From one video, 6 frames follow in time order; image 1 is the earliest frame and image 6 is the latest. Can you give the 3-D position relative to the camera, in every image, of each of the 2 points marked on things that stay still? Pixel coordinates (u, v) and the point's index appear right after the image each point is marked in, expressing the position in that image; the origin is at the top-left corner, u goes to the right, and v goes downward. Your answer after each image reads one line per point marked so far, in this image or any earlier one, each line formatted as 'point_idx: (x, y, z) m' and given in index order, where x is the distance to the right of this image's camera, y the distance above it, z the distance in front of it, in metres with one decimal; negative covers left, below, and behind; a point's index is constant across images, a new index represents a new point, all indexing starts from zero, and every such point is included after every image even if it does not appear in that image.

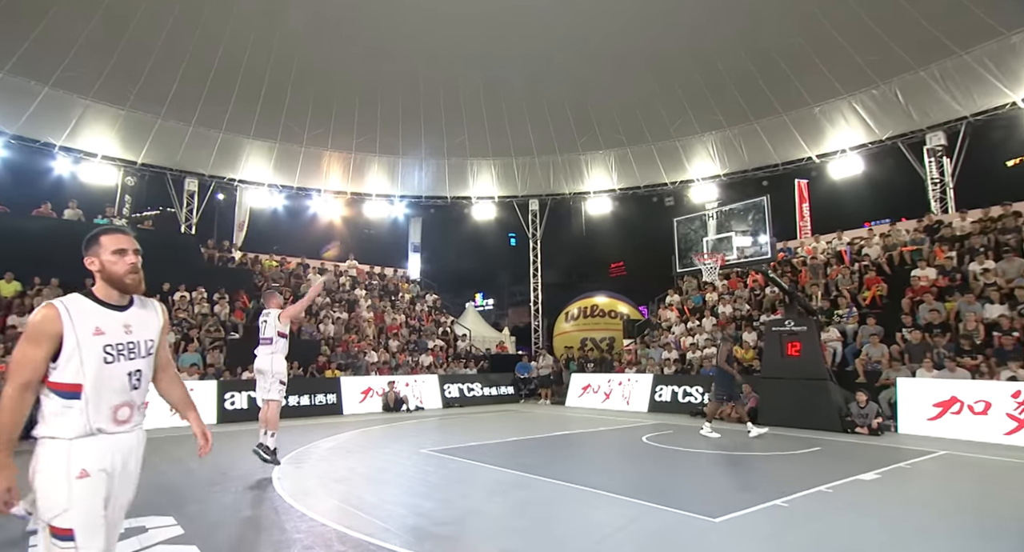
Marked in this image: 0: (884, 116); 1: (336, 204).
0: (+11.4, +5.0, +14.9) m
1: (-7.0, +2.9, +20.1) m
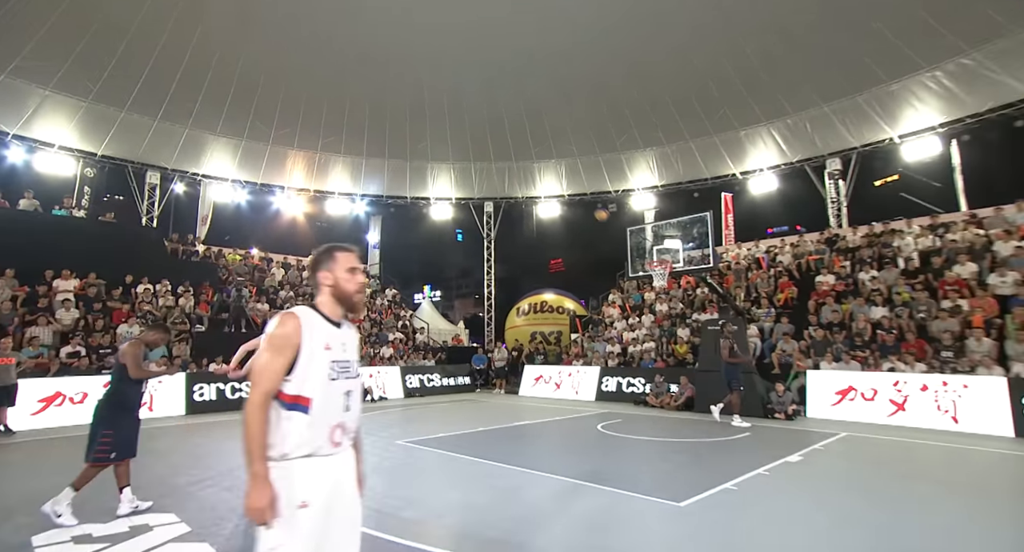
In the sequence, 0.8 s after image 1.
0: (+10.0, +4.9, +17.2) m
1: (-8.9, +3.2, +20.4) m
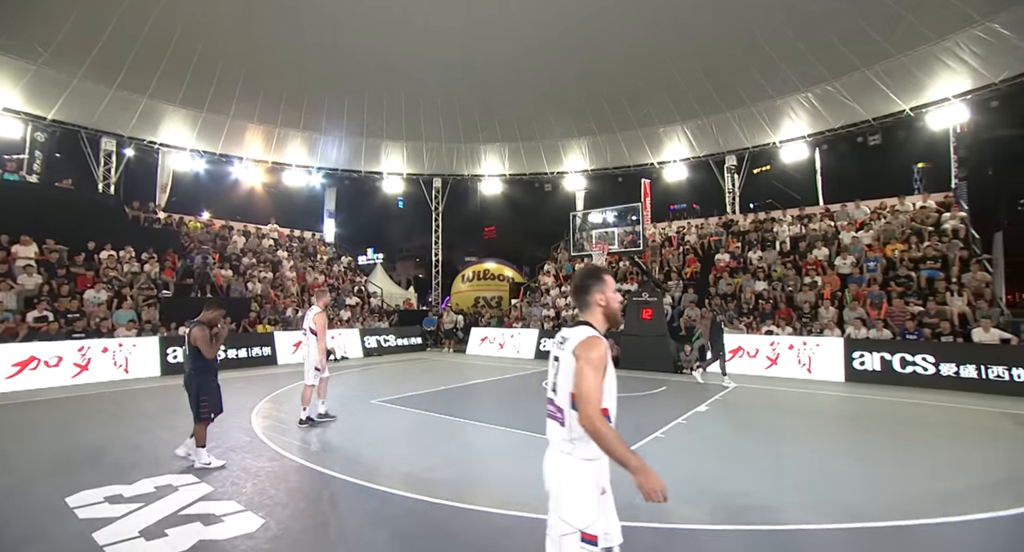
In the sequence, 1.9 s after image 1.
0: (+8.0, +5.8, +20.3) m
1: (-11.2, +4.6, +20.9) m
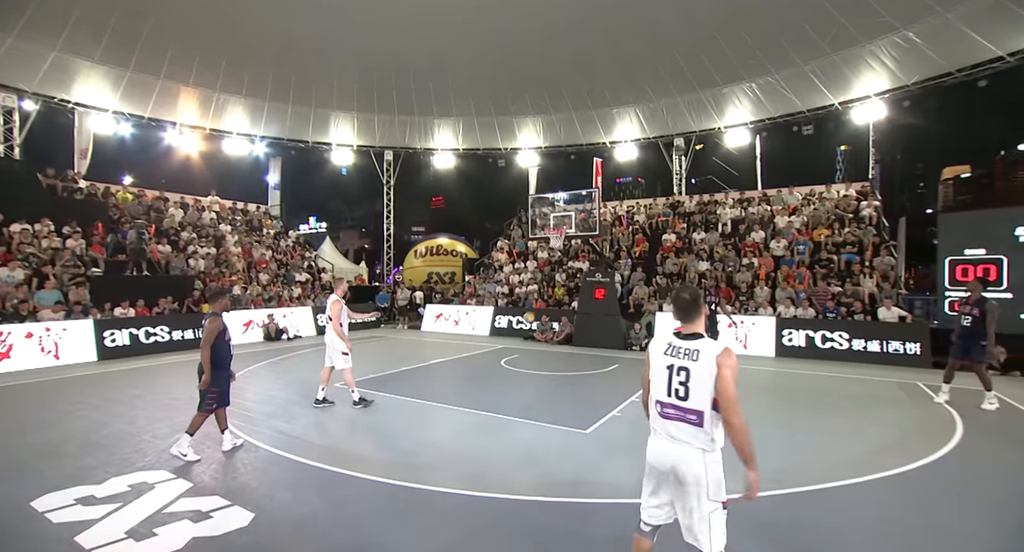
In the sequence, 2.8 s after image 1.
0: (+6.1, +6.8, +20.9) m
1: (-13.1, +5.6, +19.5) m
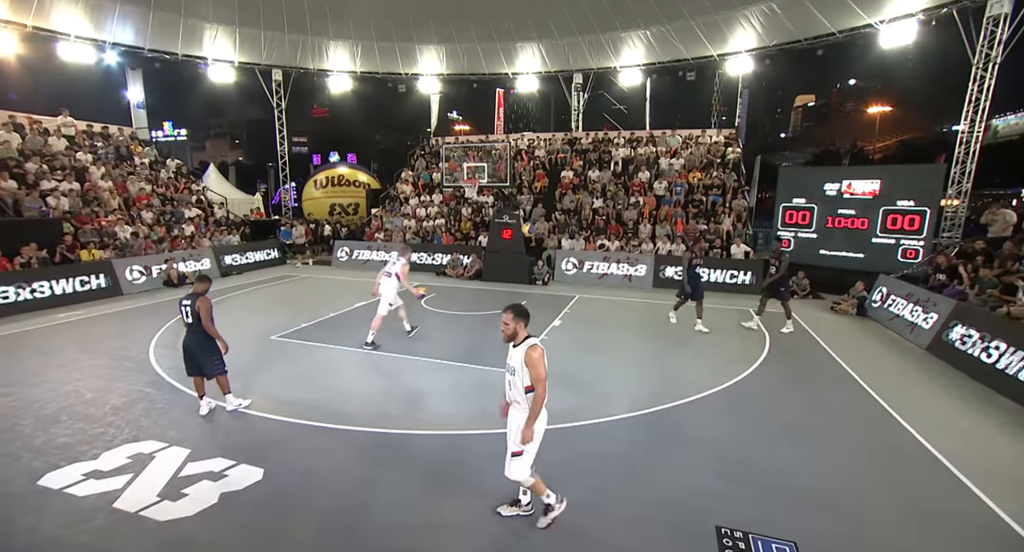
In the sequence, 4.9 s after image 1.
0: (+1.9, +9.8, +21.4) m
1: (-16.5, +7.8, +16.2) m
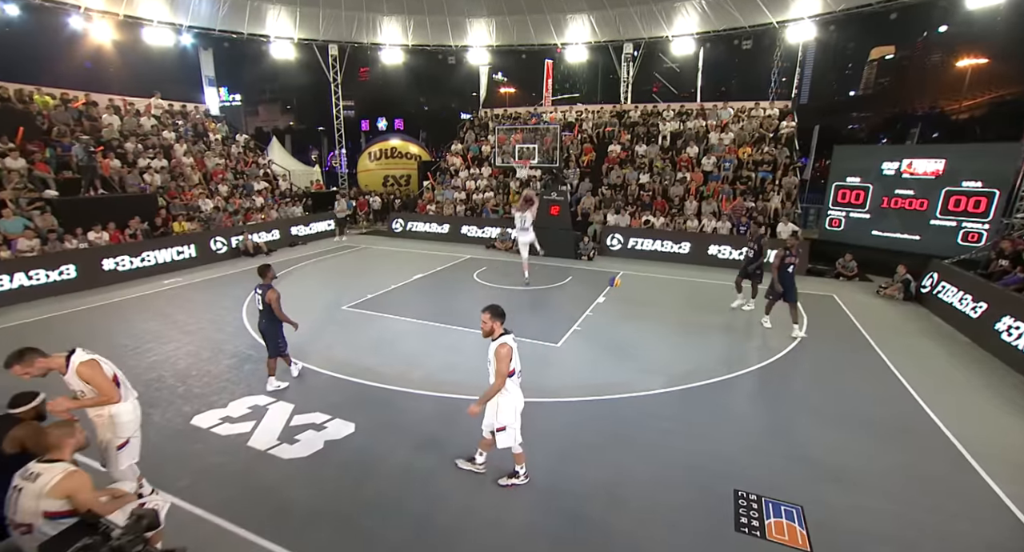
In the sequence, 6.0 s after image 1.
0: (+4.1, +11.0, +21.2) m
1: (-14.8, +9.0, +17.7) m
